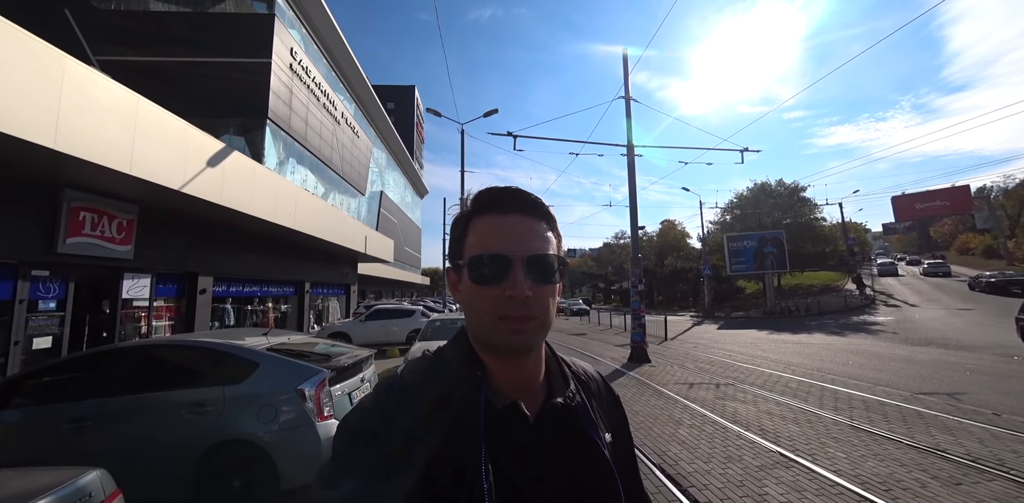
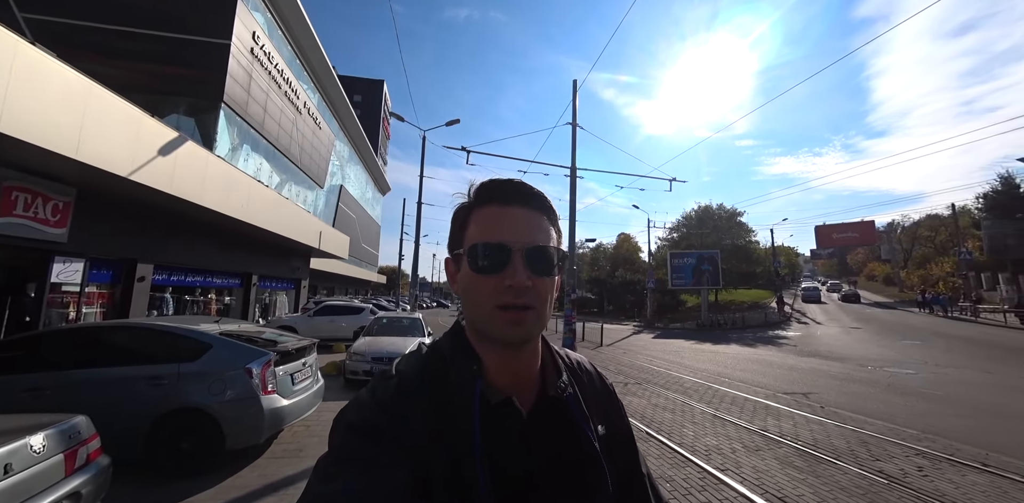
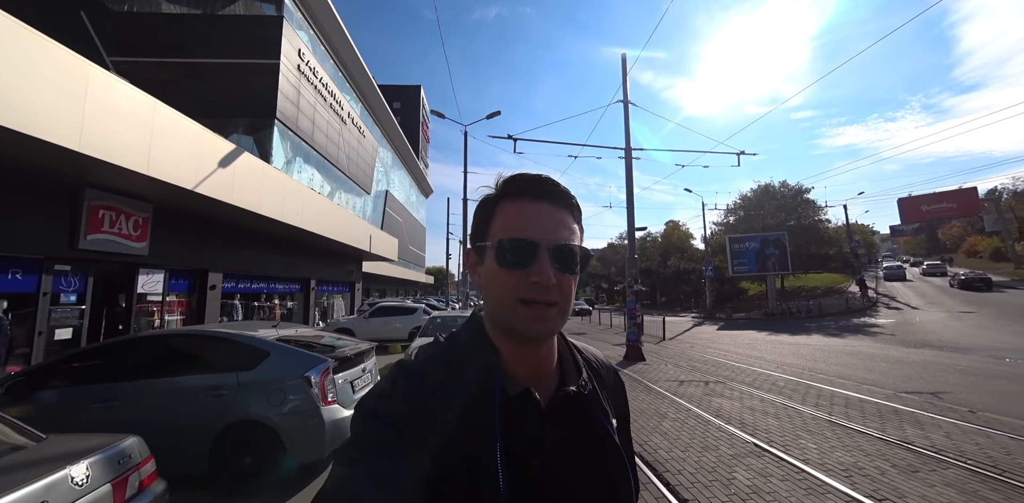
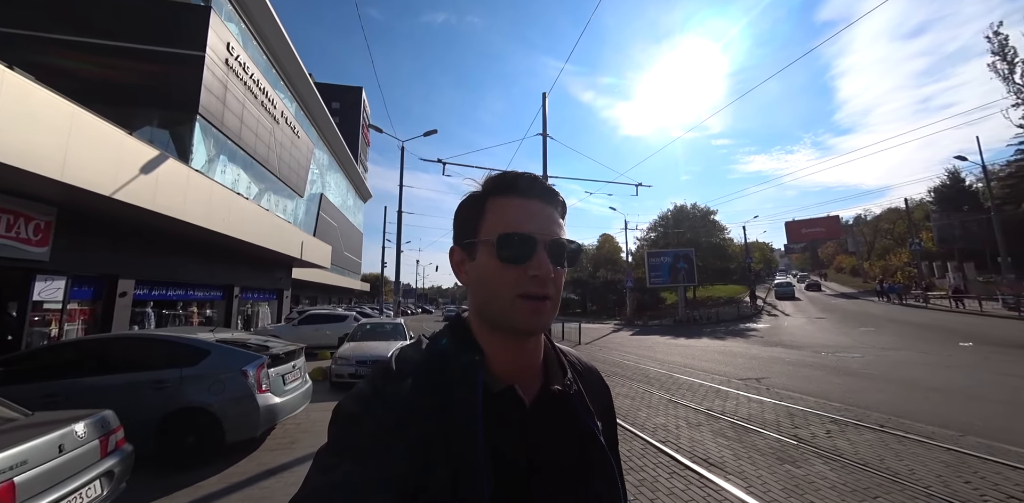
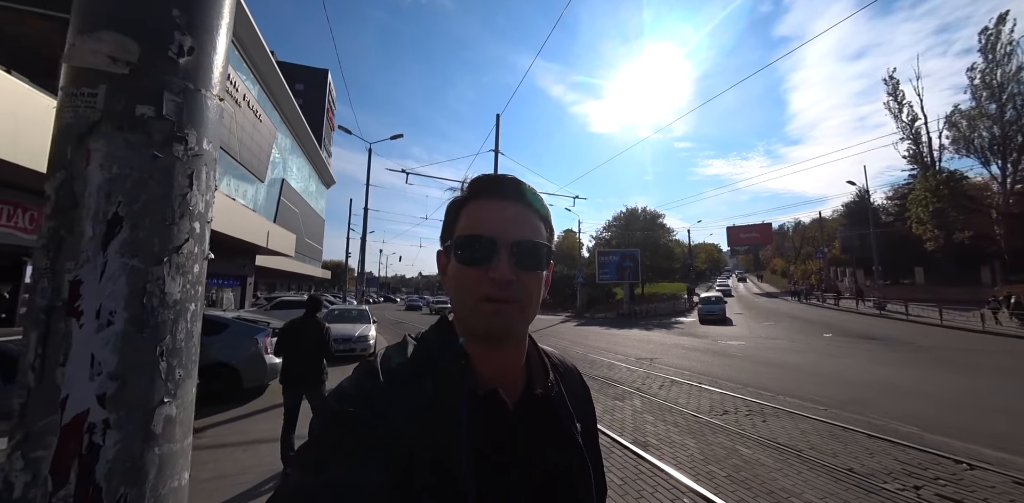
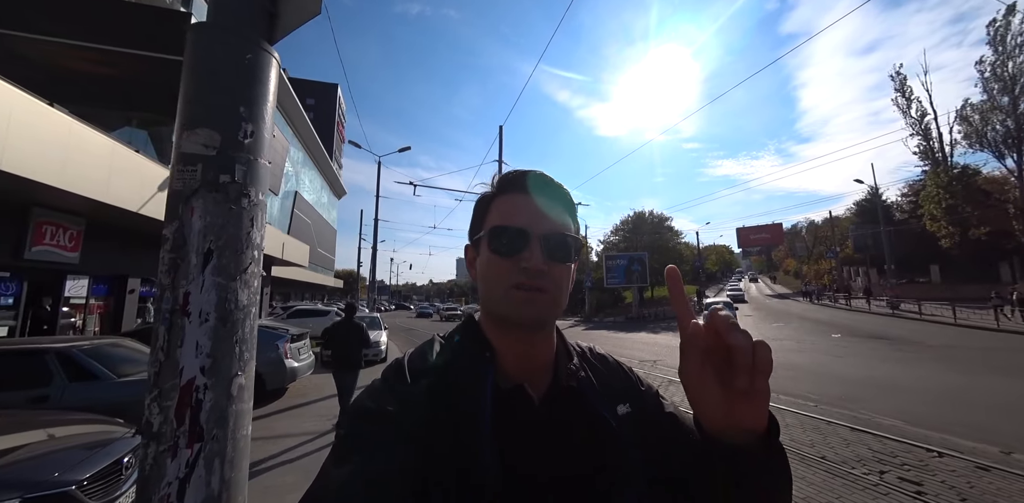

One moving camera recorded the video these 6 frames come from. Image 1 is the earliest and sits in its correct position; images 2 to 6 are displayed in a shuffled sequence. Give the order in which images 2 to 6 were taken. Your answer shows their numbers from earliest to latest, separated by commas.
3, 2, 4, 5, 6
